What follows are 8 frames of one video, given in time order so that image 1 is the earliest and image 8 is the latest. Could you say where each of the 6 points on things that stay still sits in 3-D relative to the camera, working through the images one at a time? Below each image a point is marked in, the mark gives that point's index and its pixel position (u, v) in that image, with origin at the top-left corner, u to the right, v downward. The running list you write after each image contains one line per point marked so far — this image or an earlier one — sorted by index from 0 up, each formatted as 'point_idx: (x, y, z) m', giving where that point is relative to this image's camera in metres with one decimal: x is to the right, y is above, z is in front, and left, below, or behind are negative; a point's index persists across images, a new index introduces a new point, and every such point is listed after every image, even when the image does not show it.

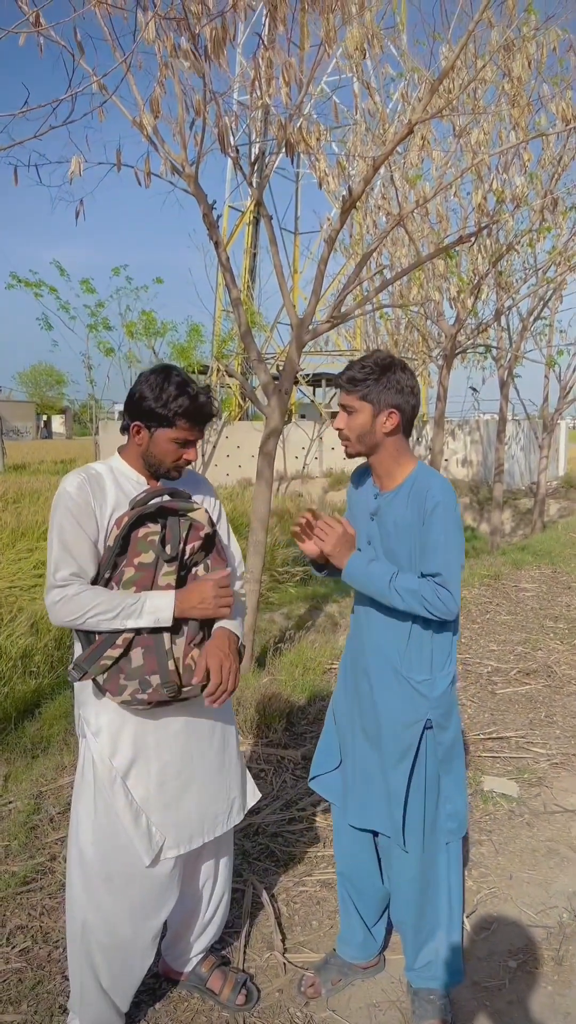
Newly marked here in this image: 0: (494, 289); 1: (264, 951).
0: (+2.8, +3.1, +11.6) m
1: (-0.1, -1.4, +2.7) m
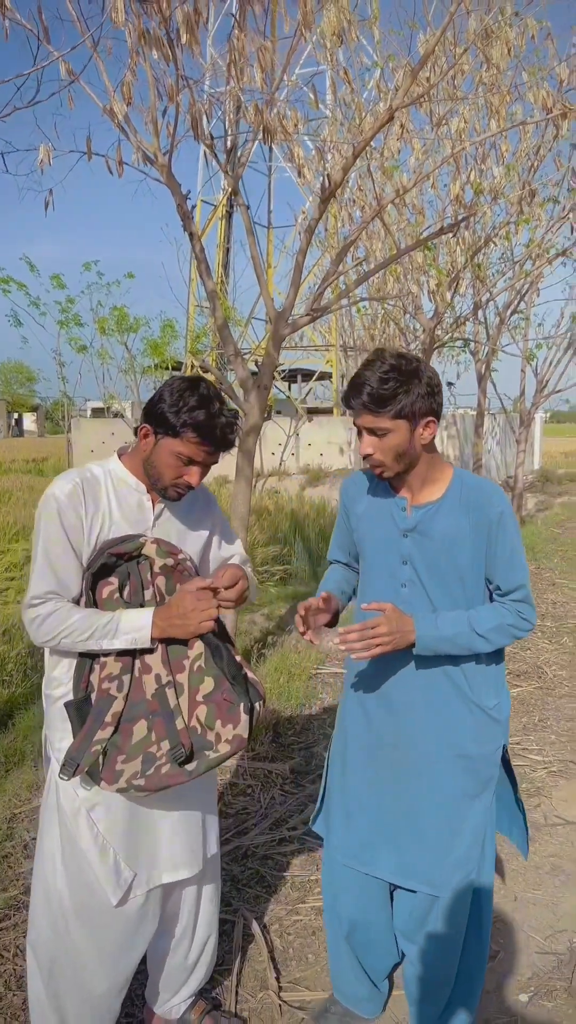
0: (+2.5, +3.1, +11.5) m
1: (-0.1, -1.4, +2.5) m
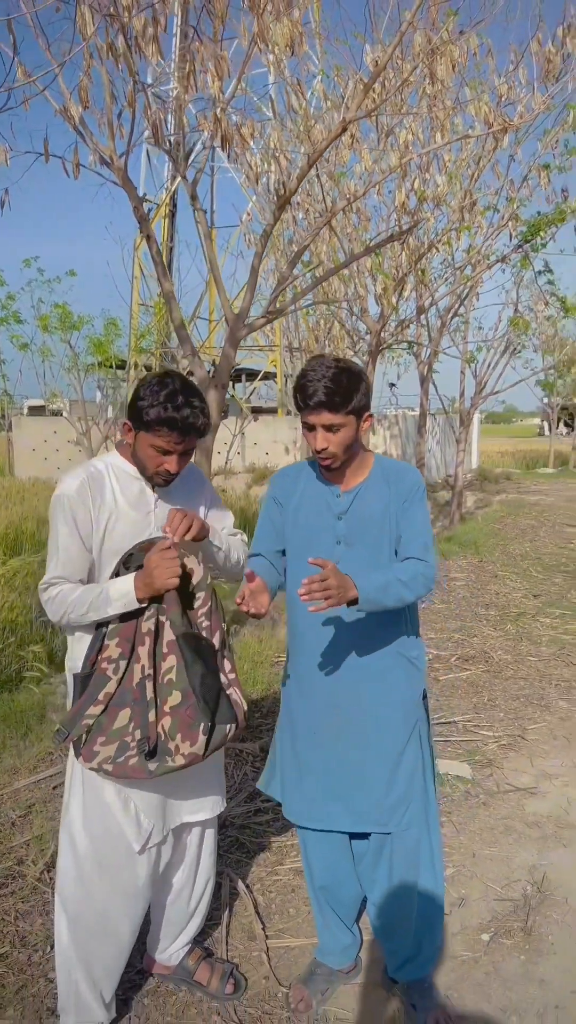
0: (+1.8, +3.2, +11.9) m
1: (-0.1, -1.4, +2.8) m
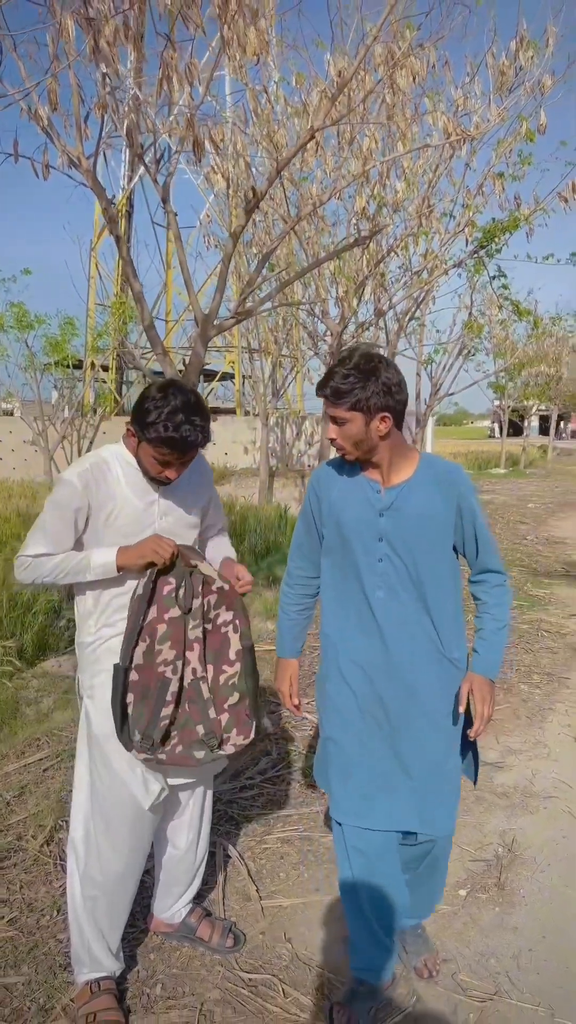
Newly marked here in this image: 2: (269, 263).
0: (+1.2, +3.2, +12.1) m
1: (-0.2, -1.4, +2.9) m
2: (-0.2, +2.3, +7.8) m
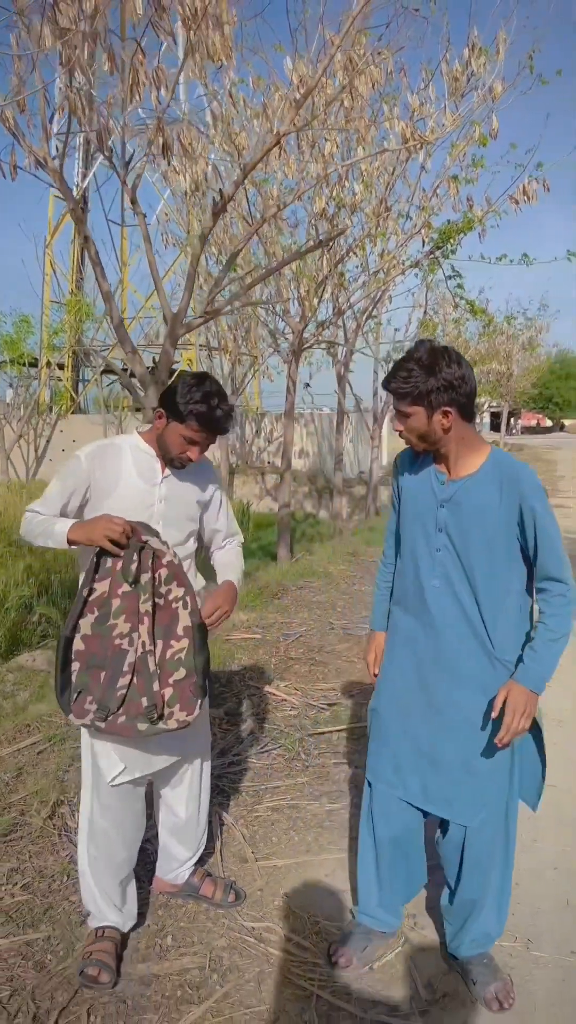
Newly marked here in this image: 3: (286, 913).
0: (+0.7, +3.3, +12.4) m
1: (-0.2, -1.3, +3.2) m
2: (-0.5, +2.4, +8.0) m
3: (0.0, -1.4, +2.9) m
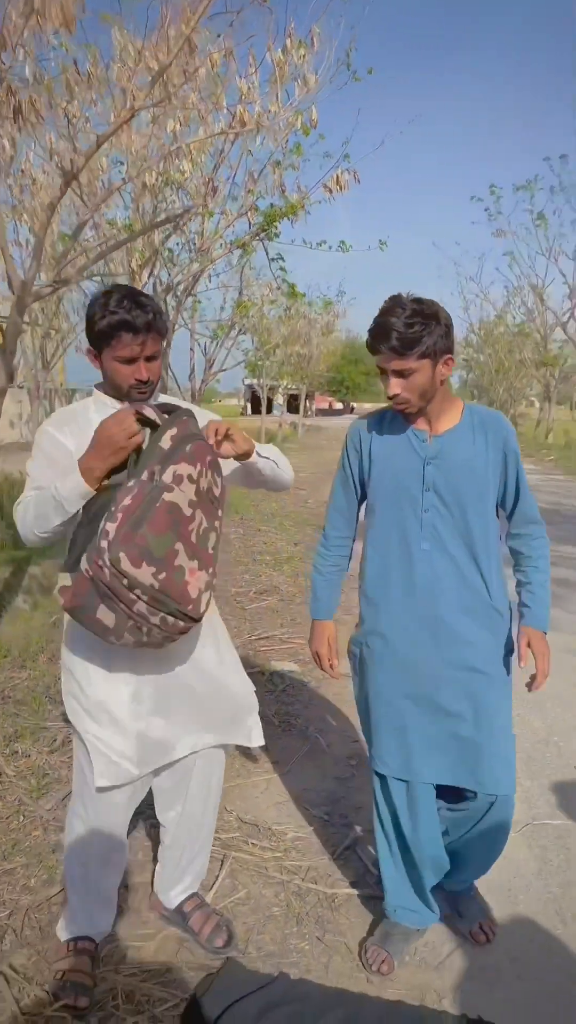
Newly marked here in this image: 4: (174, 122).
0: (-1.9, +3.7, +12.5) m
1: (-0.4, -1.1, +3.4) m
2: (-2.0, +2.6, +7.9) m
3: (-0.2, -1.2, +3.2) m
4: (-1.4, +4.5, +9.6) m
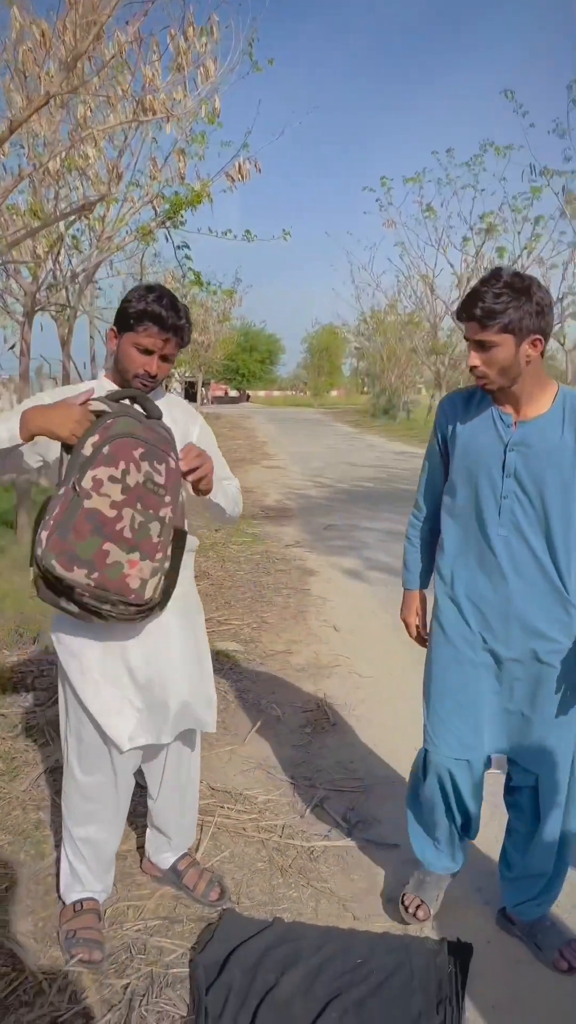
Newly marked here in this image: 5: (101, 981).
0: (-3.3, +3.8, +12.3) m
1: (-0.6, -1.1, +3.6) m
2: (-2.8, +2.7, +7.8) m
3: (-0.3, -1.1, +3.4) m
4: (-2.4, +4.6, +9.5) m
5: (-0.5, -1.3, +2.2) m
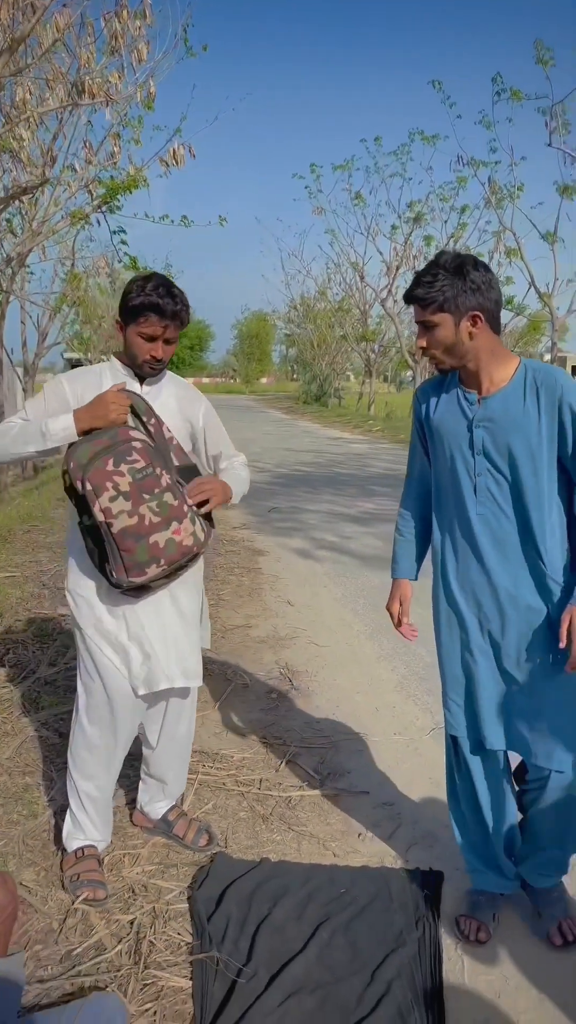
0: (-4.2, +4.0, +12.1) m
1: (-0.7, -1.0, +3.7) m
2: (-3.3, +2.8, +7.7) m
3: (-0.4, -1.0, +3.5) m
4: (-3.1, +4.8, +9.4) m
5: (-0.5, -1.2, +2.4) m
